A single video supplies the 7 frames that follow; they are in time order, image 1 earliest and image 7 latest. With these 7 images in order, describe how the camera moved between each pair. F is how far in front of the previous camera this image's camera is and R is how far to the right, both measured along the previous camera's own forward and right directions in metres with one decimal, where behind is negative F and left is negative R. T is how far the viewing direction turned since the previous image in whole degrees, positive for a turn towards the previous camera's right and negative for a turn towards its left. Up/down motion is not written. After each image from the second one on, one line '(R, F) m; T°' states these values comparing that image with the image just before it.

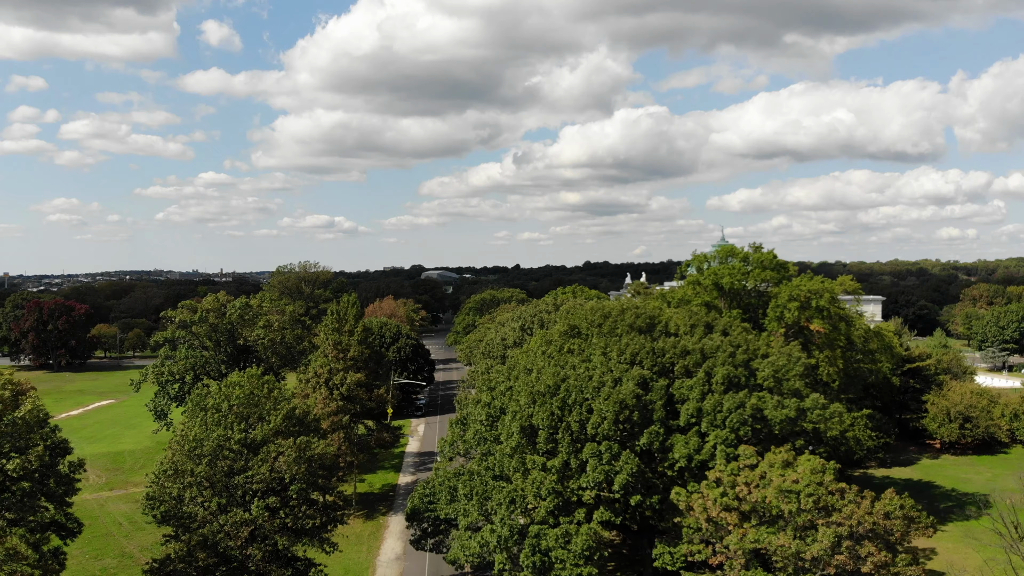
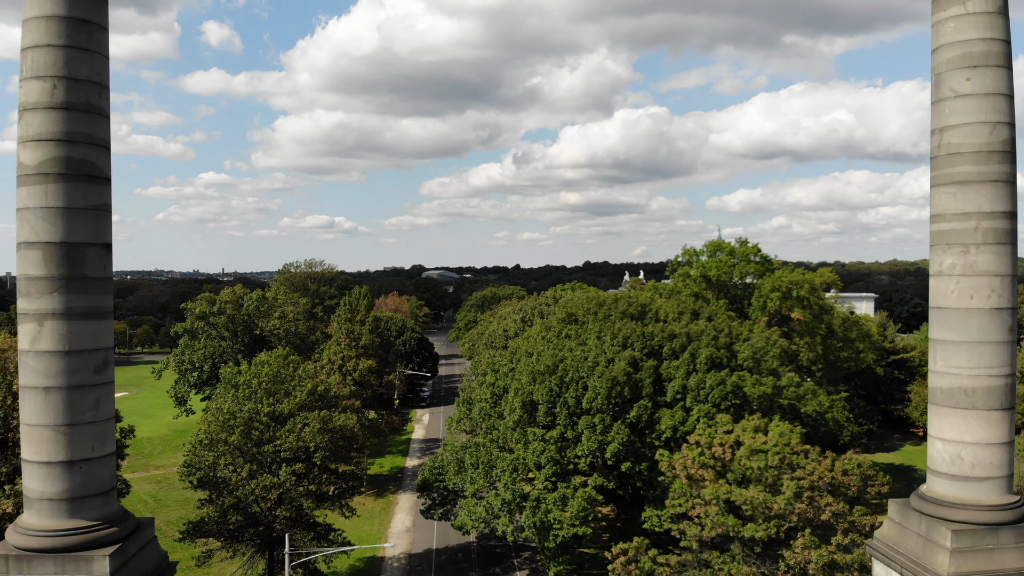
(-0.1, -2.6) m; 0°
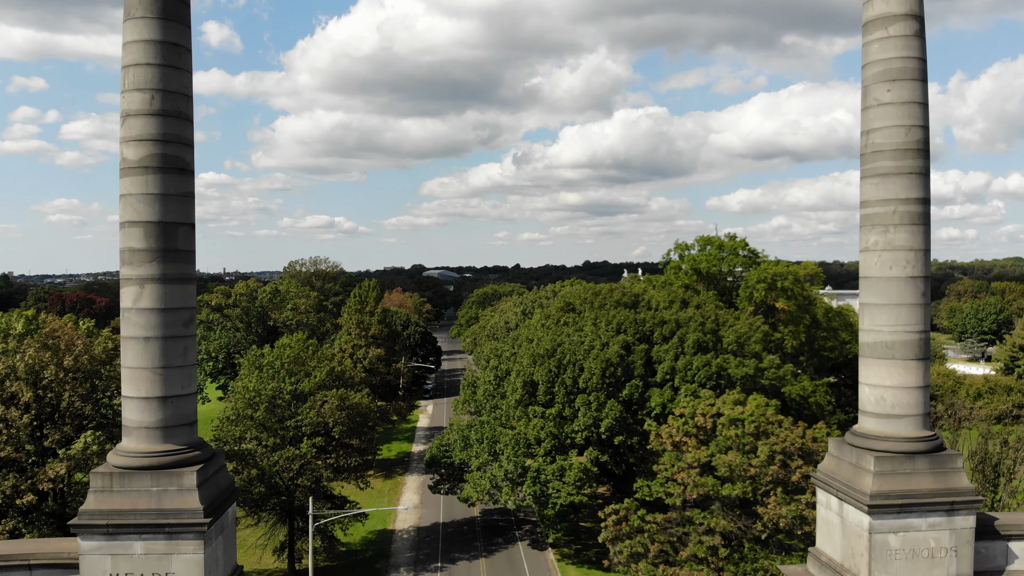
(-0.1, -2.4) m; 0°
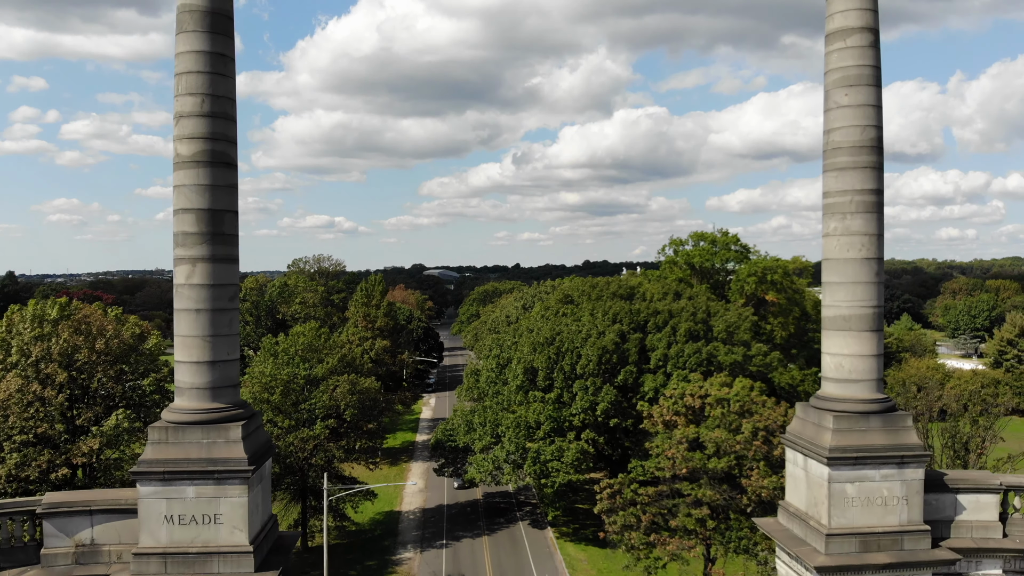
(-0.1, -1.8) m; 0°
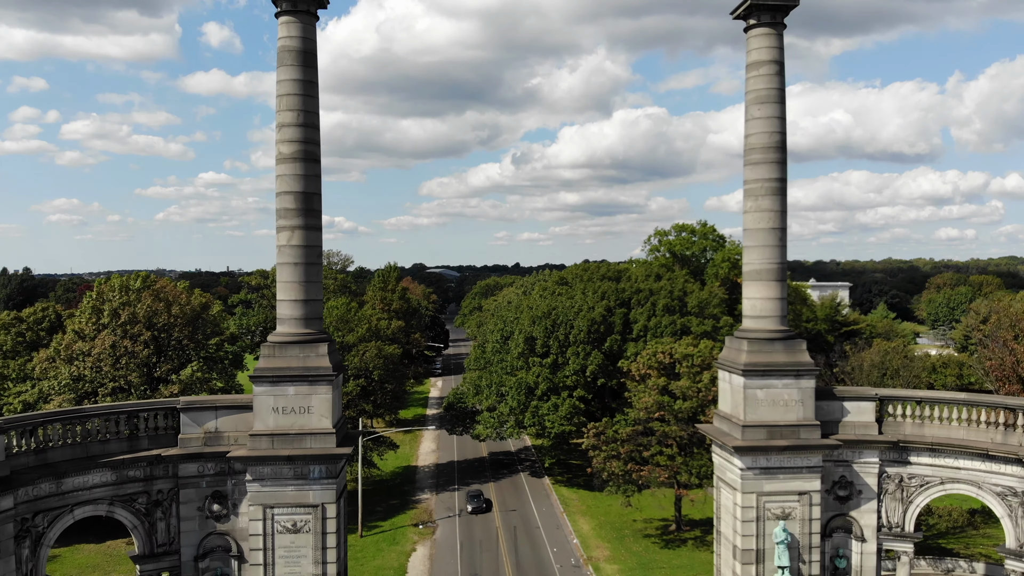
(-0.2, -5.6) m; 0°
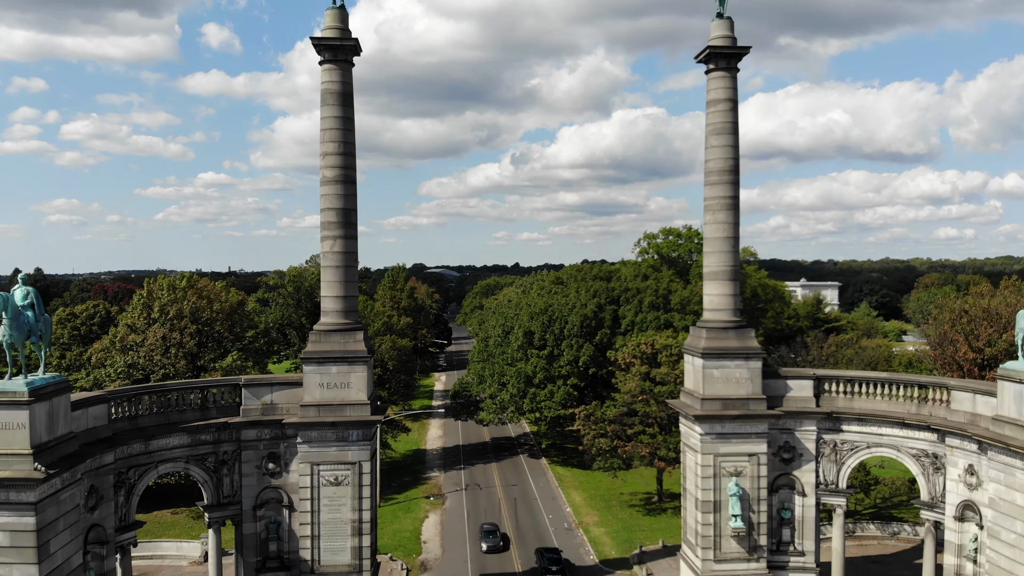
(-0.1, -4.4) m; 0°
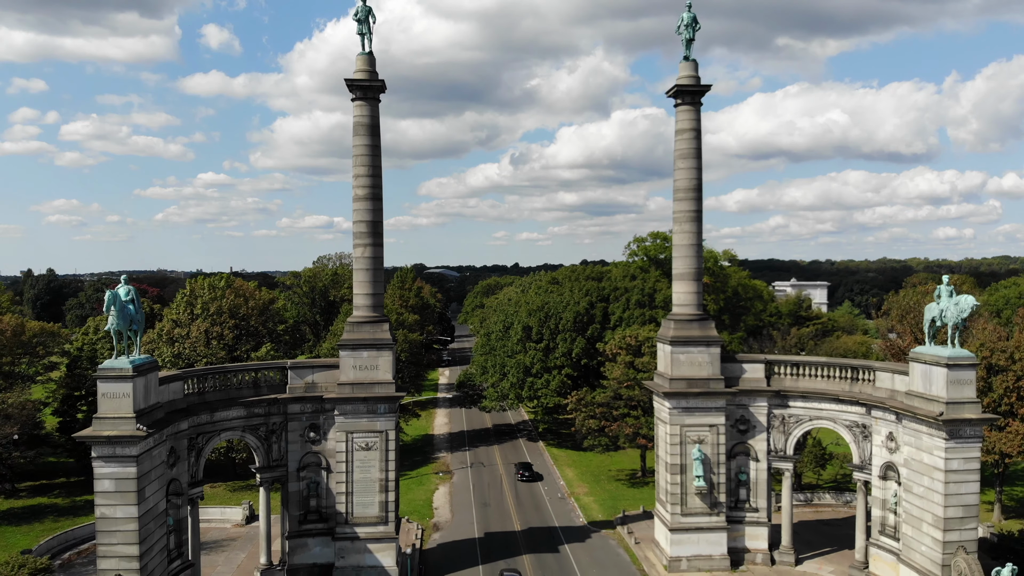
(0.0, -4.9) m; 0°
